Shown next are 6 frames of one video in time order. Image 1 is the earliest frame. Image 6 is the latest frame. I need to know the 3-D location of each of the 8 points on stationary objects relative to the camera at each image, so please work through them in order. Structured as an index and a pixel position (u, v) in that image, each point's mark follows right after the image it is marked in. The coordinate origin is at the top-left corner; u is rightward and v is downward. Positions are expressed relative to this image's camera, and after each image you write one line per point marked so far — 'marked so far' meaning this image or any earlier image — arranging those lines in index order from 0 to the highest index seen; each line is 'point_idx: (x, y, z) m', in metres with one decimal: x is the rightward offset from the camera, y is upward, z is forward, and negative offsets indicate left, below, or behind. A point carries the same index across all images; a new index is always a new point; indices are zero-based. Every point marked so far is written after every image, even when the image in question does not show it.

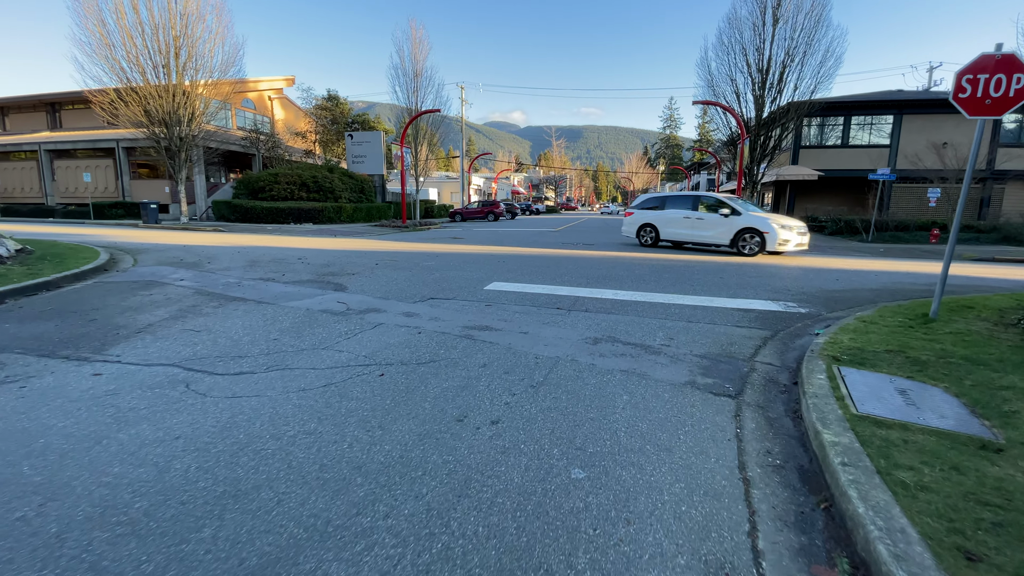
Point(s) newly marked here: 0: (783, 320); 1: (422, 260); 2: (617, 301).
0: (+3.4, -0.4, +6.1) m
1: (-2.1, +0.7, +11.1) m
2: (+1.5, -0.2, +6.9) m
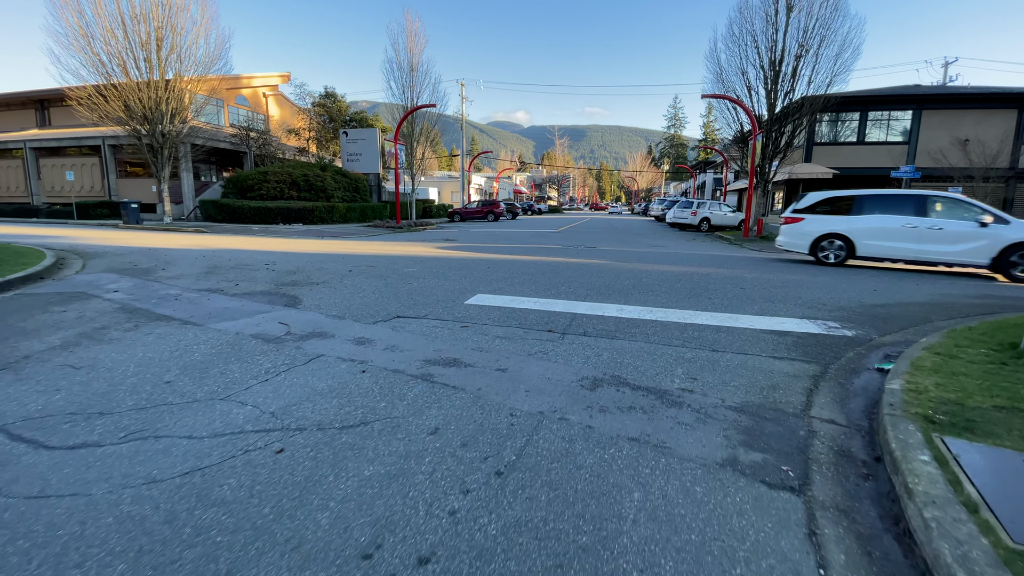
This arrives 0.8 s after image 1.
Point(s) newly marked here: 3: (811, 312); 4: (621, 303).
0: (+3.2, -0.6, +4.9) m
1: (-2.3, +0.5, +9.9) m
2: (+1.3, -0.4, +5.7) m
3: (+3.9, -0.3, +6.4) m
4: (+1.5, -0.2, +6.5) m
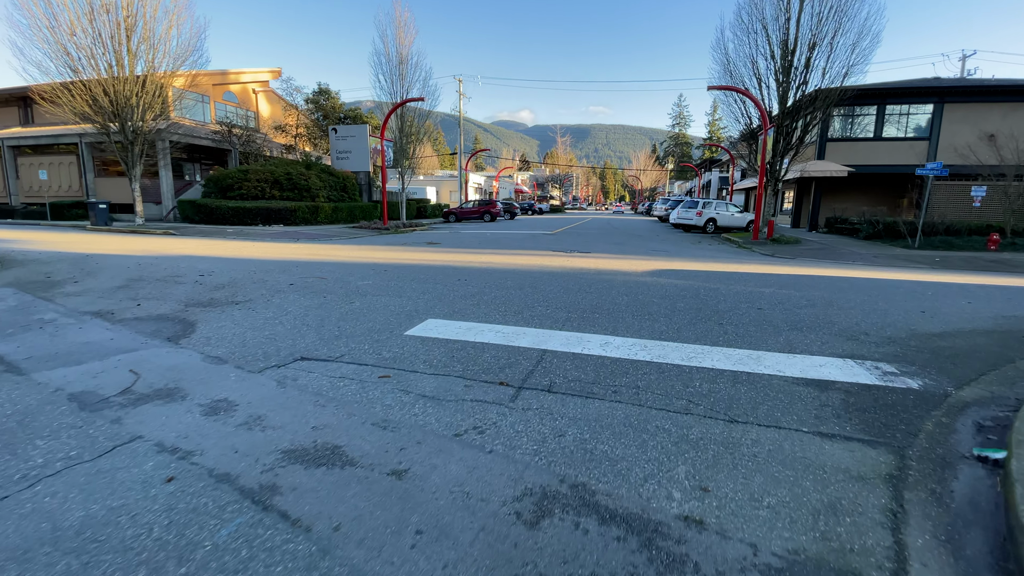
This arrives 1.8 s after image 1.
0: (+2.7, -0.9, +3.4) m
1: (-2.7, +0.2, +8.5) m
2: (+0.8, -0.7, +4.3) m
3: (+3.4, -0.6, +4.9) m
4: (+1.0, -0.5, +5.1) m
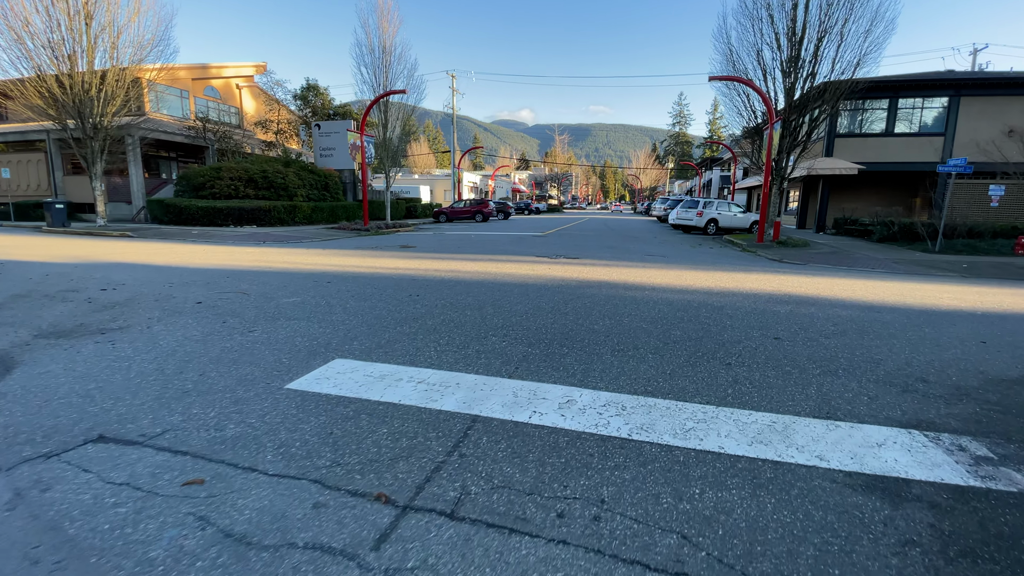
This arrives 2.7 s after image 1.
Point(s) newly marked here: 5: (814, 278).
0: (+2.2, -1.1, +2.0) m
1: (-3.2, 0.0, +7.1) m
2: (+0.3, -0.9, +2.9) m
3: (+2.9, -0.8, +3.5) m
4: (+0.4, -0.7, +3.7) m
5: (+5.9, +0.2, +9.4) m
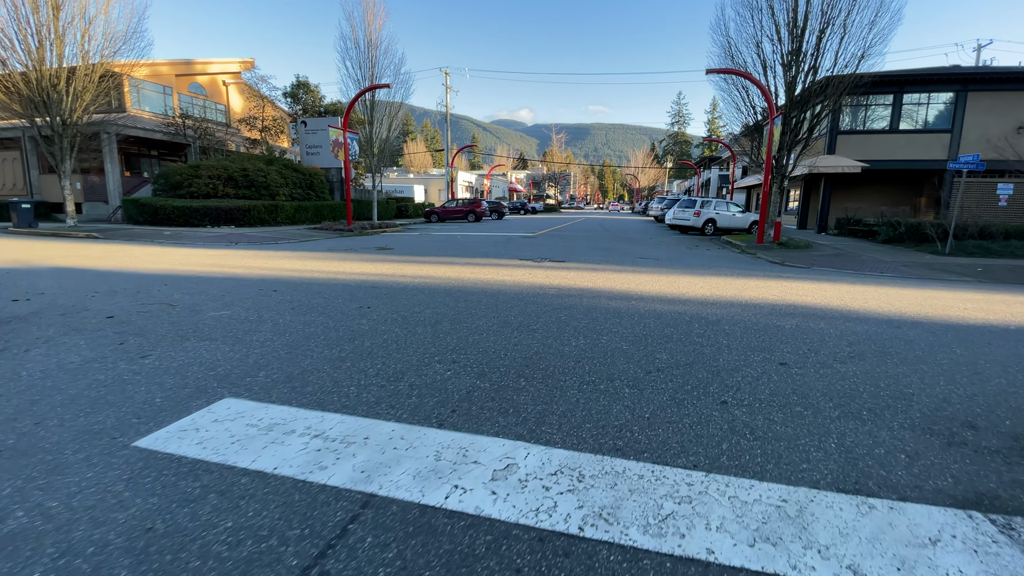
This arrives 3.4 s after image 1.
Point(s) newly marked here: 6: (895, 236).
0: (+1.7, -1.3, +1.2) m
1: (-3.7, -0.2, +6.2) m
2: (-0.2, -1.0, +2.0) m
3: (+2.5, -1.0, +2.7) m
4: (0.0, -0.9, +2.8) m
5: (+5.4, +0.1, +8.6) m
6: (+13.1, +1.8, +16.6) m
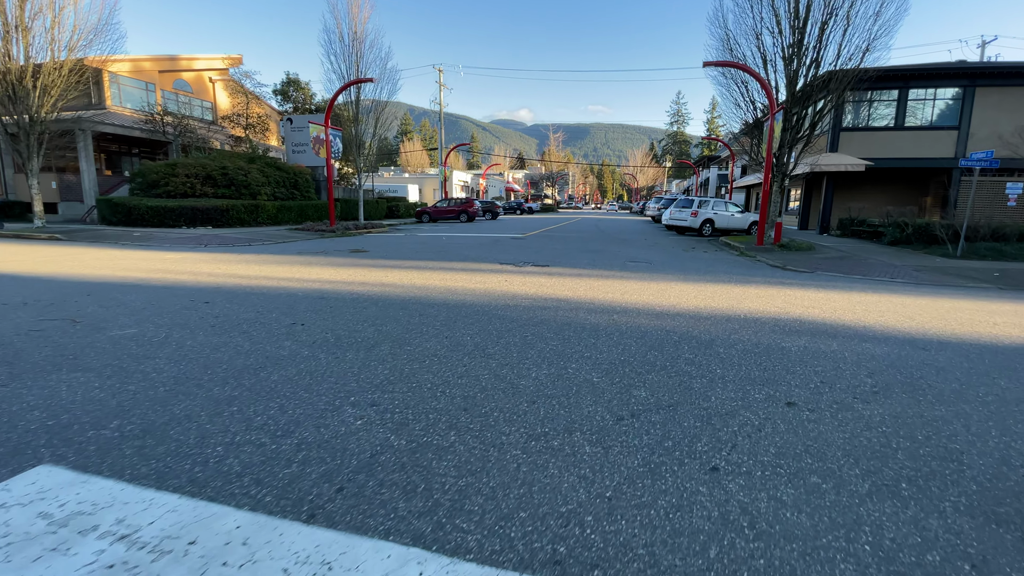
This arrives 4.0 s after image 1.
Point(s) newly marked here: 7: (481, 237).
0: (+1.3, -1.4, +0.3) m
1: (-4.1, -0.3, +5.4) m
2: (-0.6, -1.2, +1.2) m
3: (+2.1, -1.1, +1.8) m
4: (-0.4, -1.0, +2.0) m
5: (+5.0, -0.1, +7.7) m
6: (+12.7, +1.7, +15.7) m
7: (-1.3, +2.1, +19.7) m
